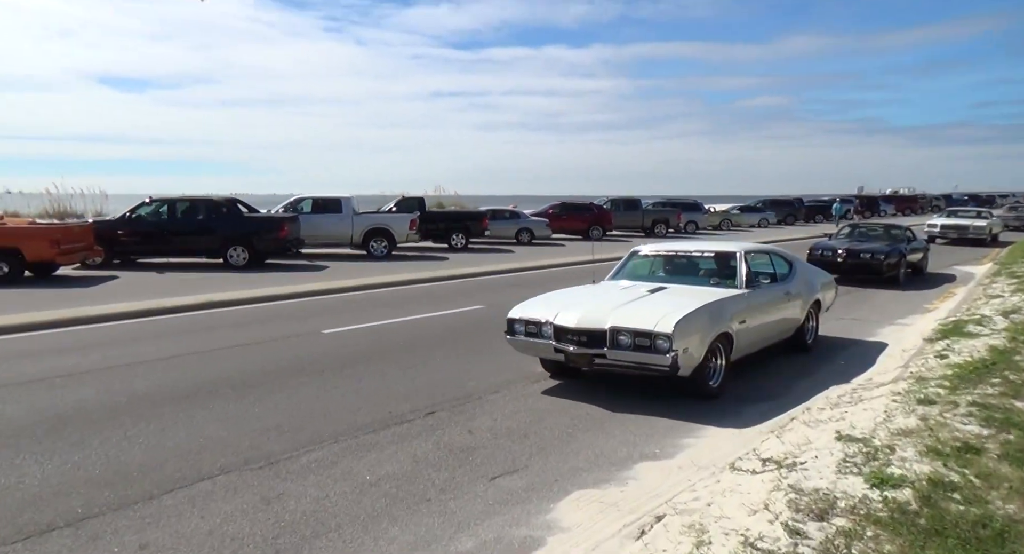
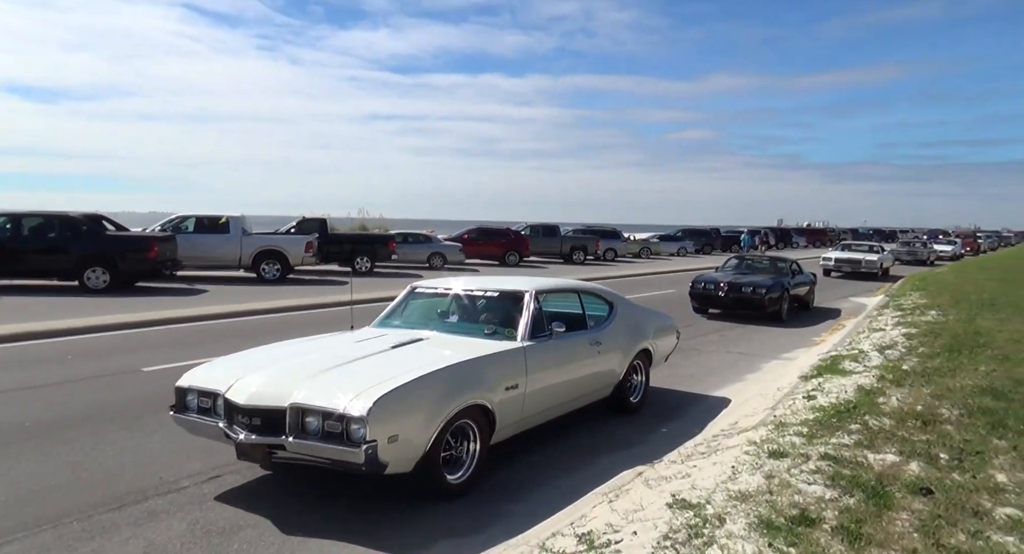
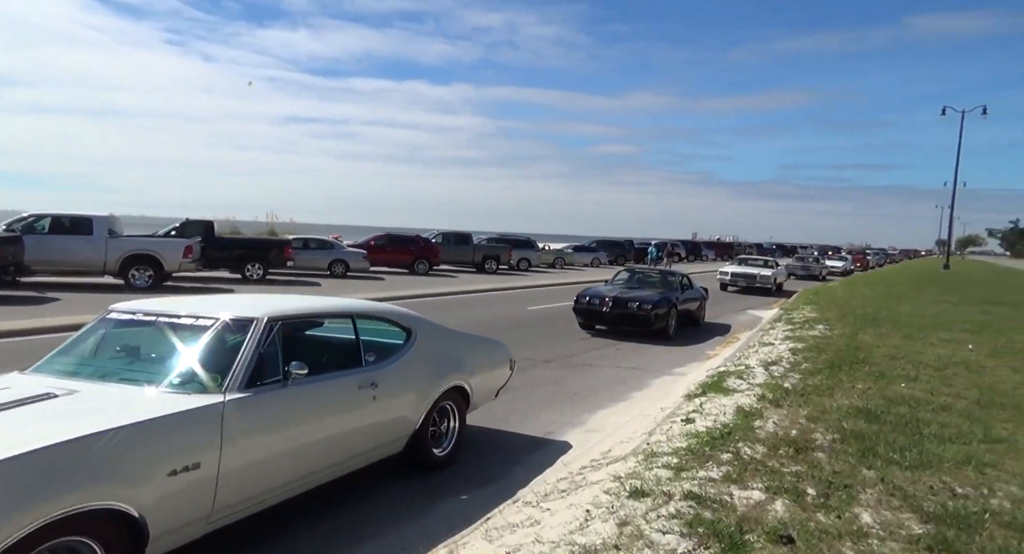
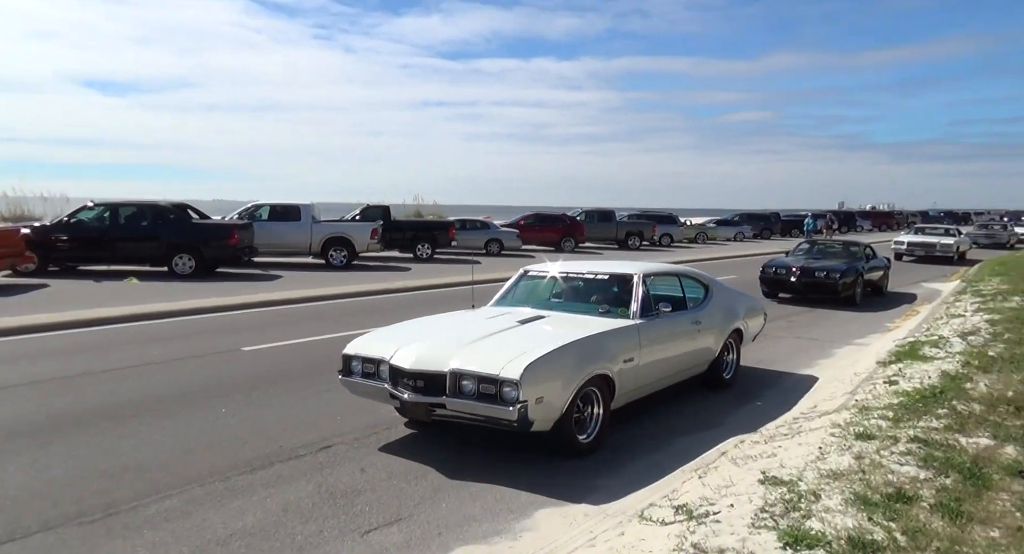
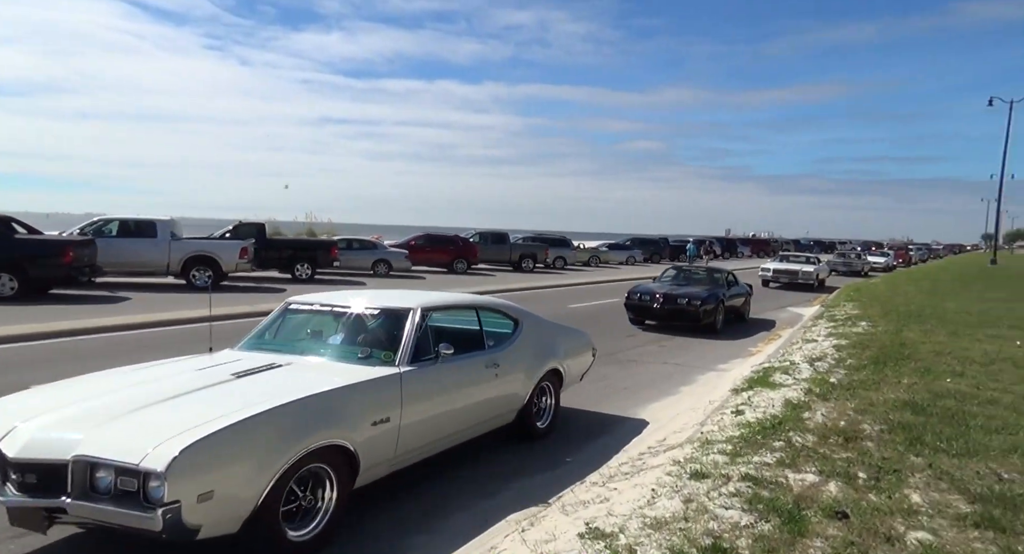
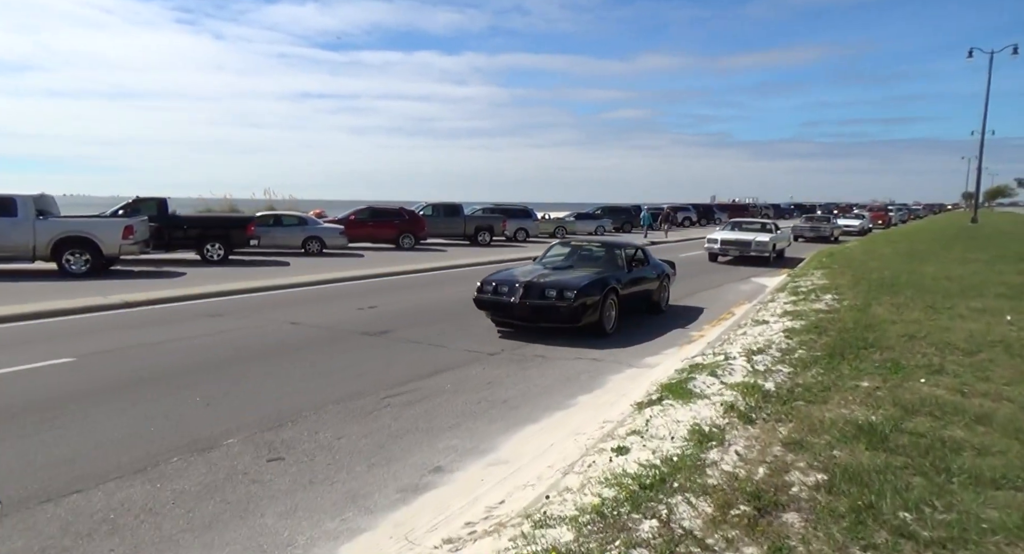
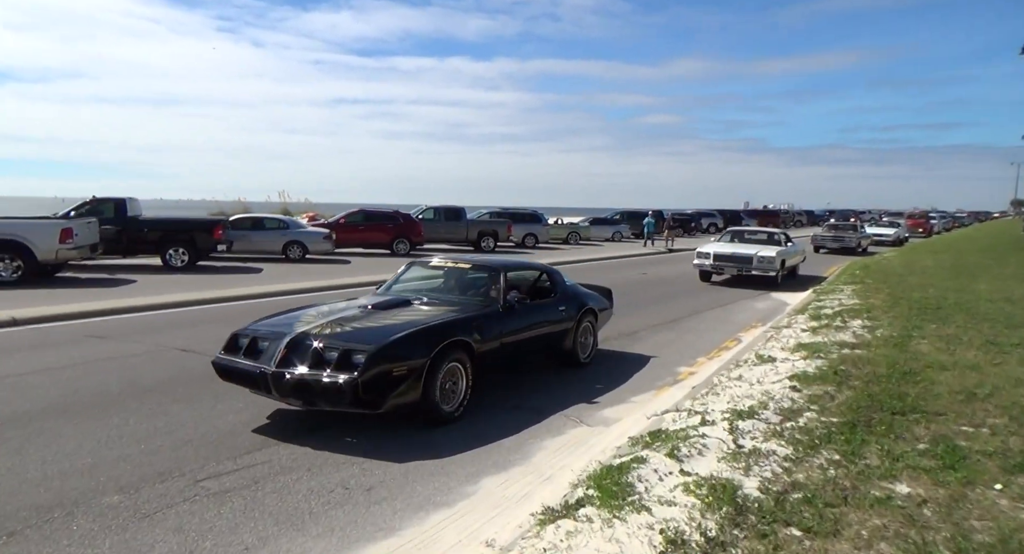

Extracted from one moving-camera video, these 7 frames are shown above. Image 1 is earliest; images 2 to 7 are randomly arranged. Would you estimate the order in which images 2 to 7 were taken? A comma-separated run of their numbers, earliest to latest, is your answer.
4, 2, 5, 3, 6, 7
